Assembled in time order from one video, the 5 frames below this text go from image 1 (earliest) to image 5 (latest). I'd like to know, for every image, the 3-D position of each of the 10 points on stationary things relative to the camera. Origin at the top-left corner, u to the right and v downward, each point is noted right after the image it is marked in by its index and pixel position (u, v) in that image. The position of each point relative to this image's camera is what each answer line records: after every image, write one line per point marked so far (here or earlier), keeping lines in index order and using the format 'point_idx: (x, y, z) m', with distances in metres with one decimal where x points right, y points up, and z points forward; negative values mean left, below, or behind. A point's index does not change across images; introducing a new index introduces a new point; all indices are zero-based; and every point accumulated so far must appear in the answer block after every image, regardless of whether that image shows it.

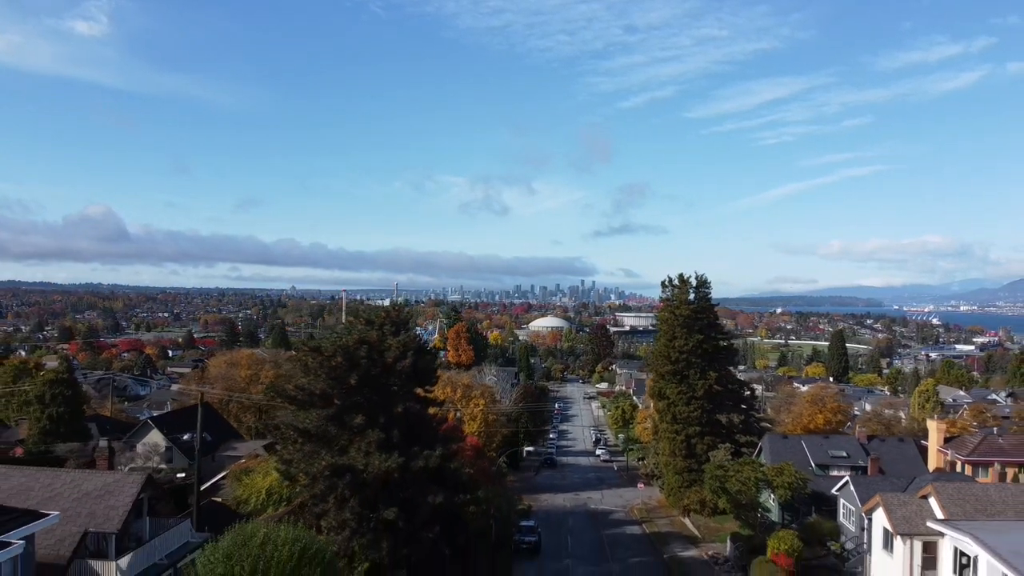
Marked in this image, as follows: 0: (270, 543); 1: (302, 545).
0: (-5.7, -6.0, +17.8) m
1: (-5.0, -6.2, +18.1) m
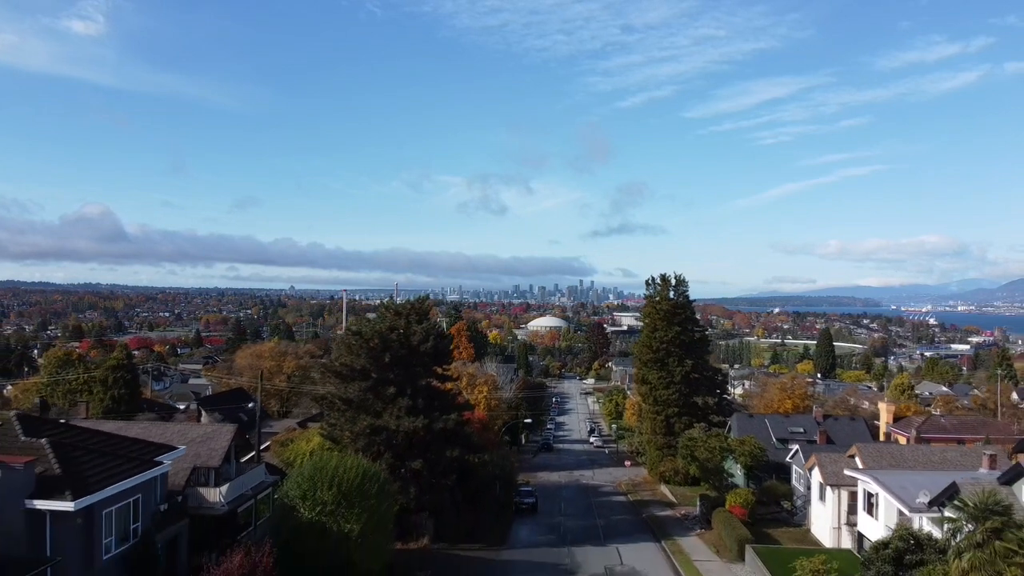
0: (-5.6, -5.9, +24.4) m
1: (-4.9, -6.0, +24.7) m
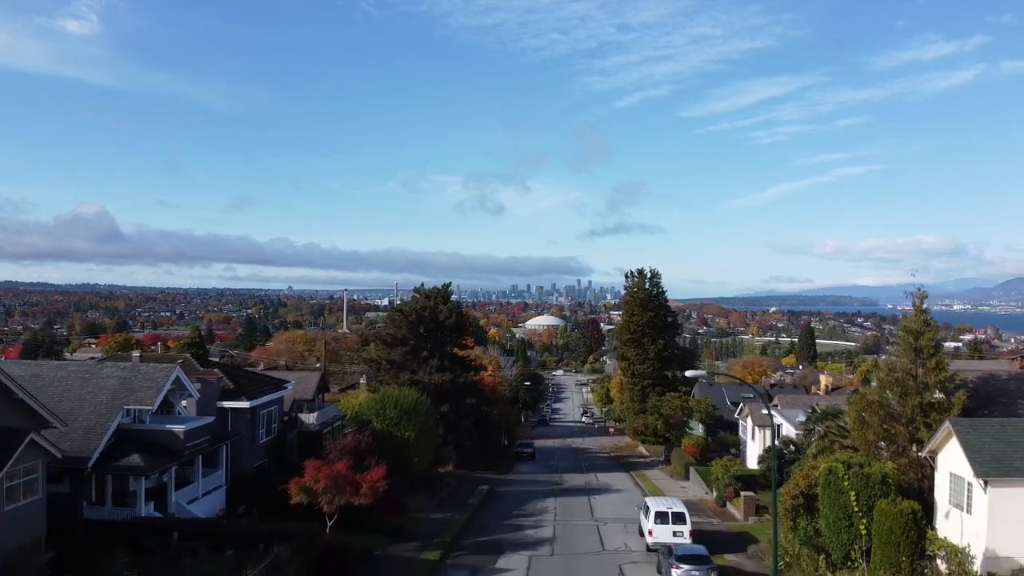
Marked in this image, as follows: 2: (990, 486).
0: (-5.3, -5.2, +35.4) m
1: (-4.7, -5.3, +35.7) m
2: (+12.1, -5.0, +18.9) m
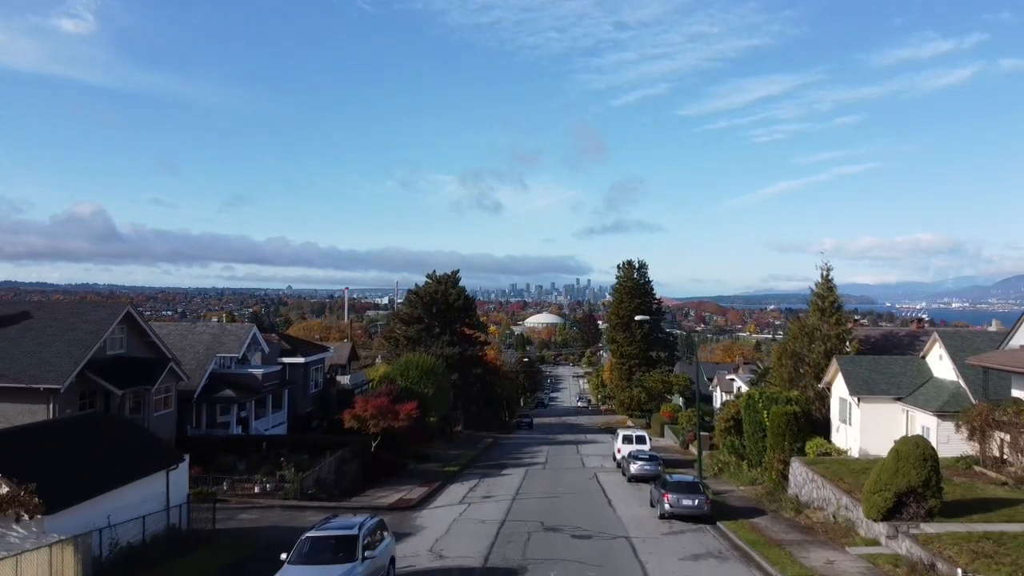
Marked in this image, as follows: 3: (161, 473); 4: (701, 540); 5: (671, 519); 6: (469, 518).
0: (-5.3, -4.2, +42.7) m
1: (-4.6, -4.3, +43.0) m
2: (+12.2, -4.0, +26.1) m
3: (-7.4, -3.9, +15.7) m
4: (+4.3, -5.8, +17.2) m
5: (+4.2, -6.0, +19.7) m
6: (-1.1, -6.0, +19.6) m
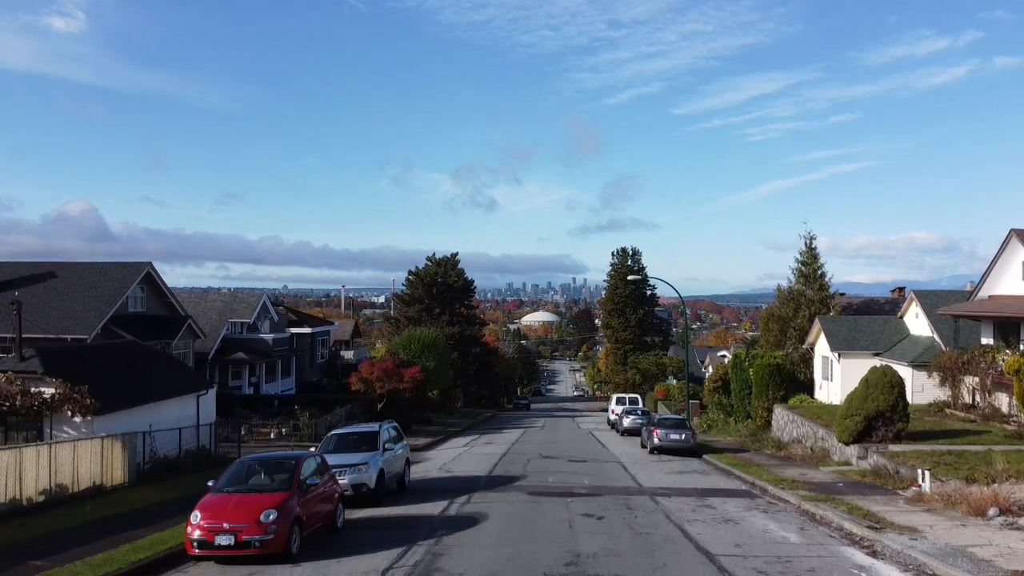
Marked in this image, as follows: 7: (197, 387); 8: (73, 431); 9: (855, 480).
0: (-5.4, -2.8, +44.1) m
1: (-4.7, -3.0, +44.4) m
2: (+12.2, -2.6, +27.6) m
3: (-7.3, -2.5, +17.1) m
4: (+4.4, -4.4, +18.7) m
5: (+4.2, -4.7, +21.1) m
6: (-1.1, -4.6, +21.0) m
7: (-7.3, -2.3, +17.4) m
8: (-7.9, -2.6, +13.5) m
9: (+7.3, -4.1, +16.0) m
